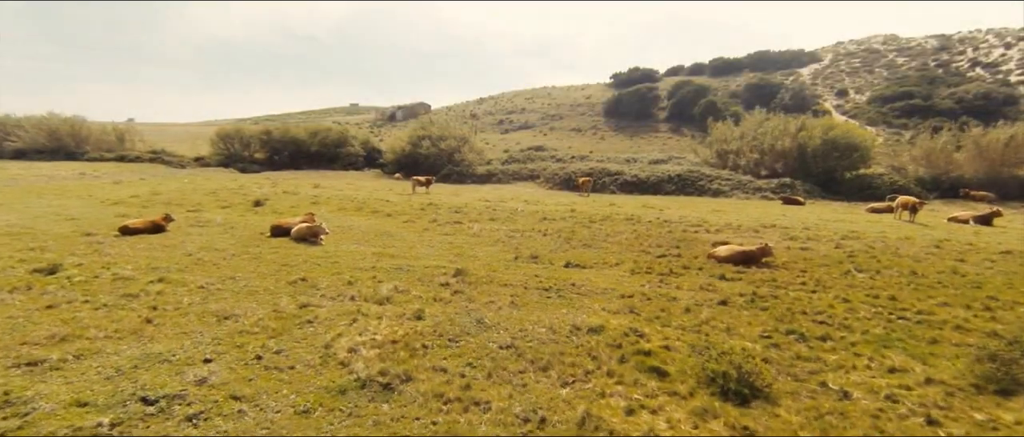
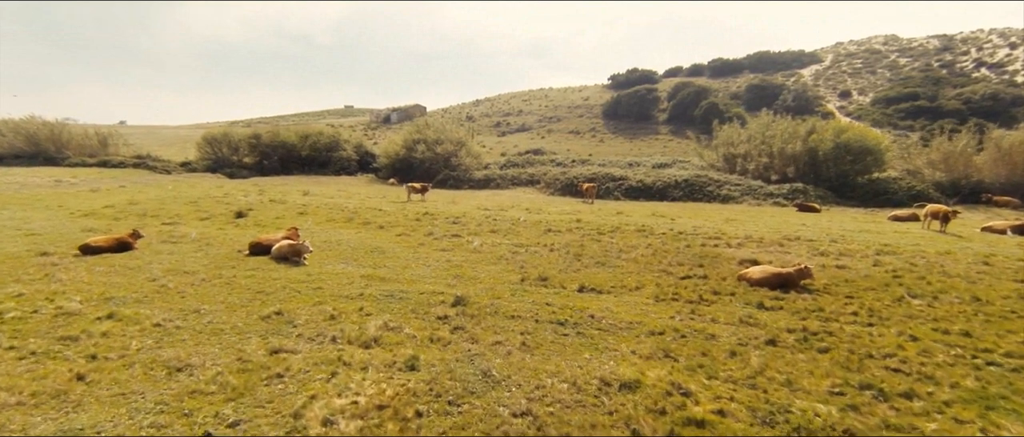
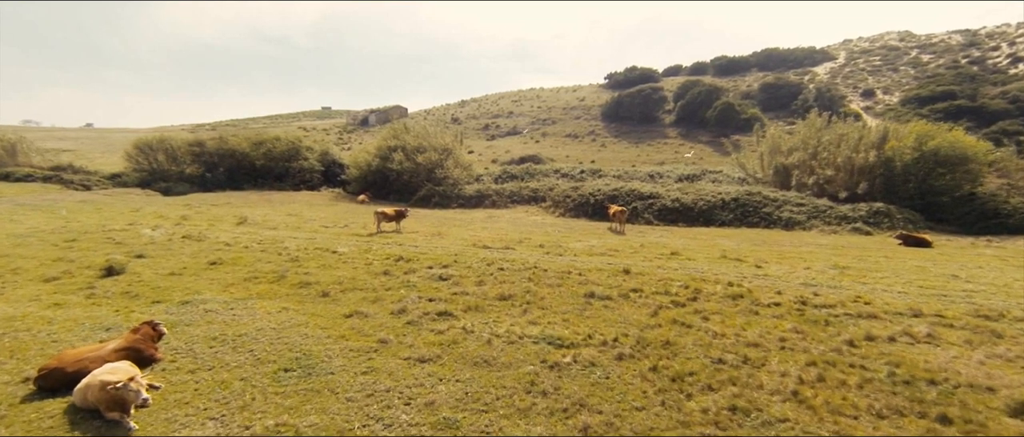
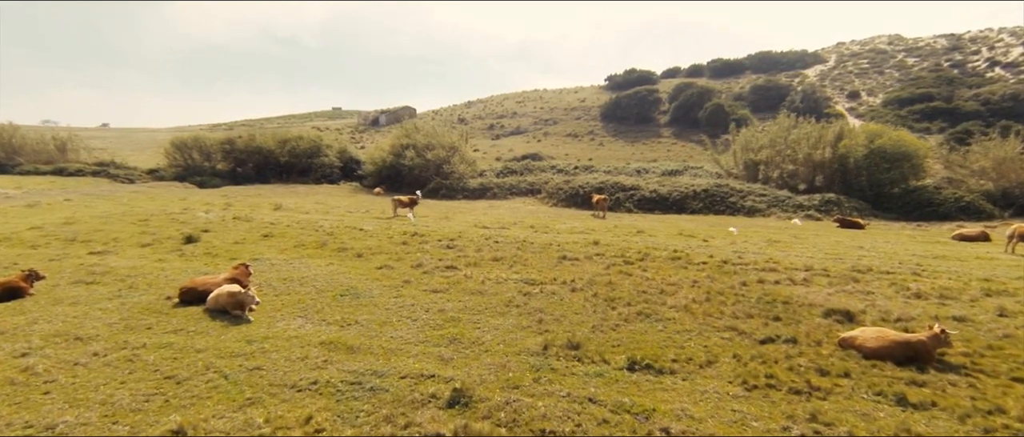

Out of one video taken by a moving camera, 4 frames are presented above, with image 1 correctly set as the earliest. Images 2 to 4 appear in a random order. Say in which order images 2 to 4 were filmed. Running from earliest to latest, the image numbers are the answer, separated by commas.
2, 4, 3
